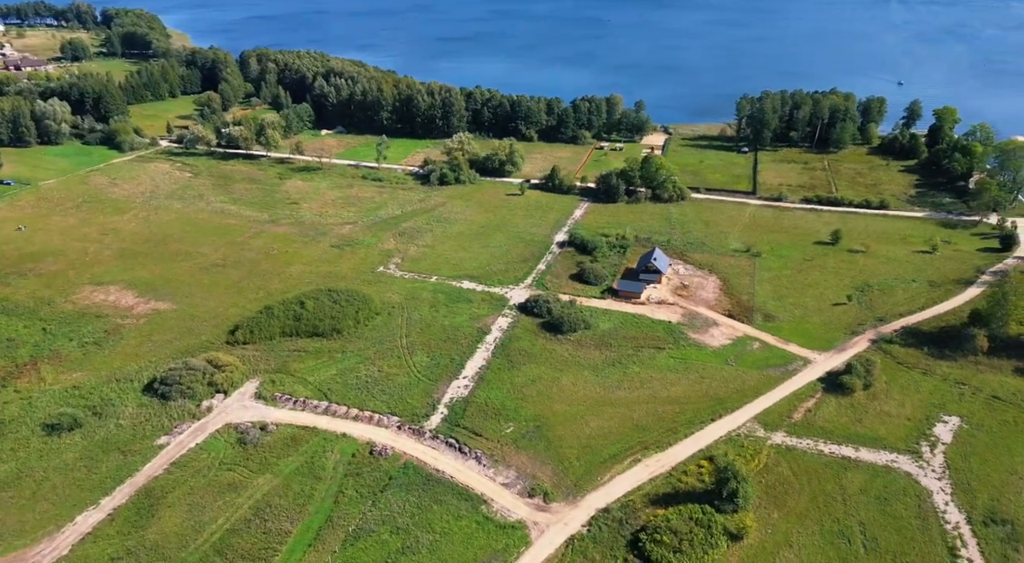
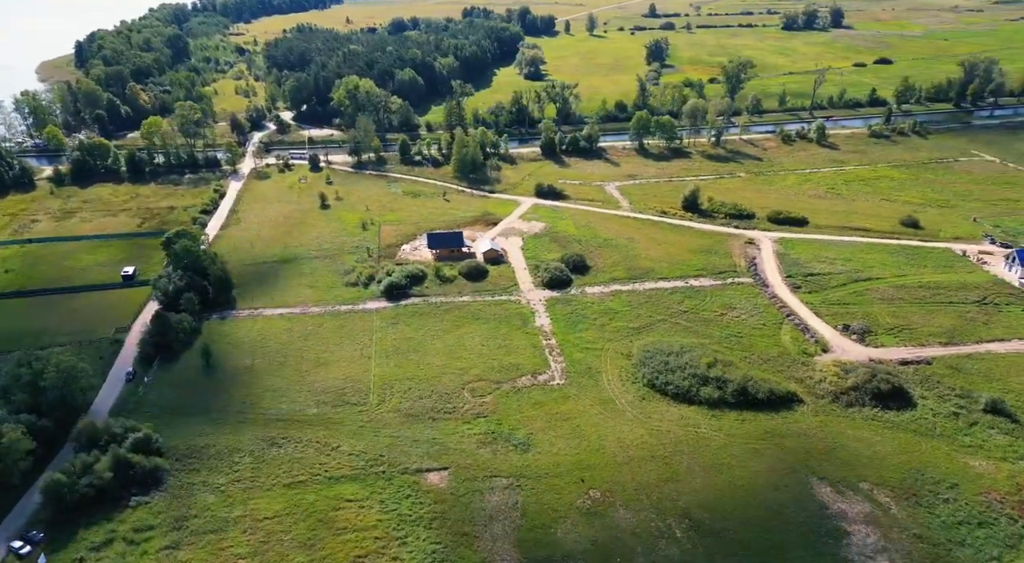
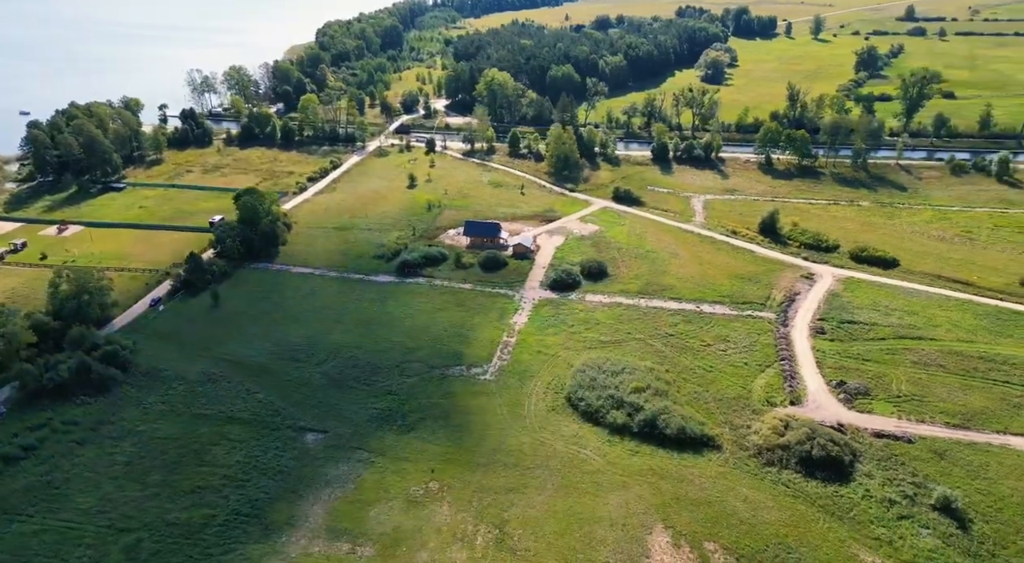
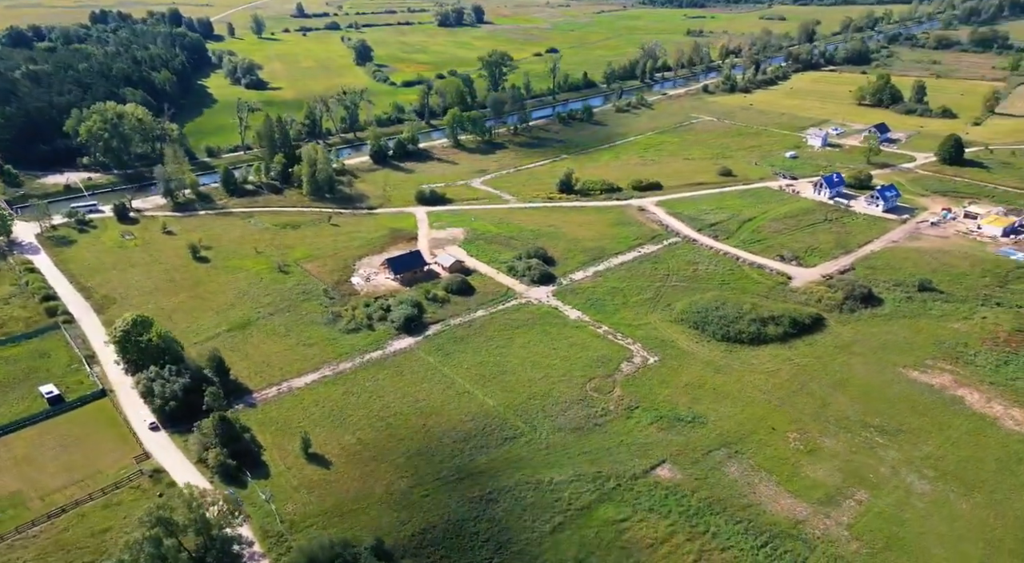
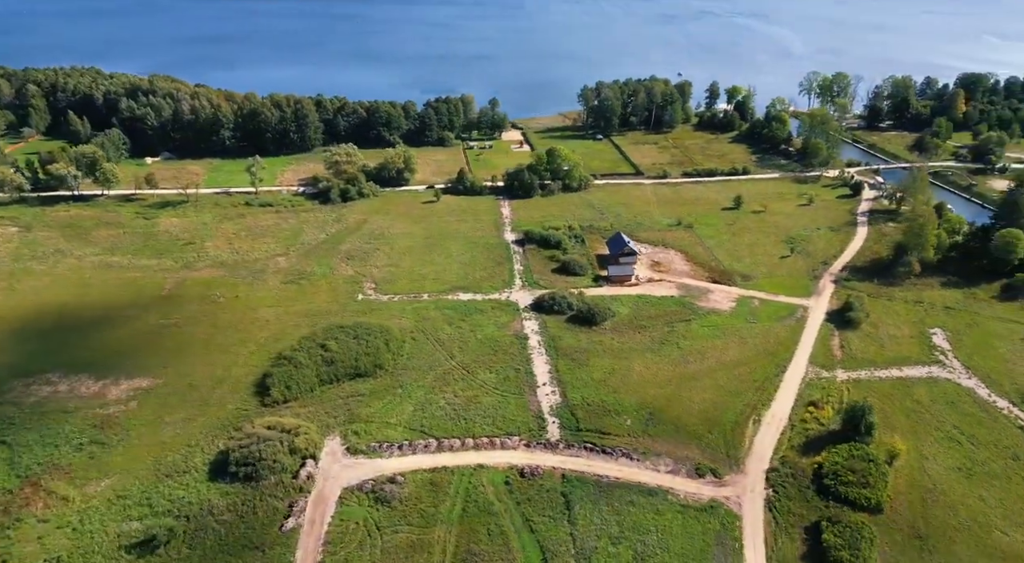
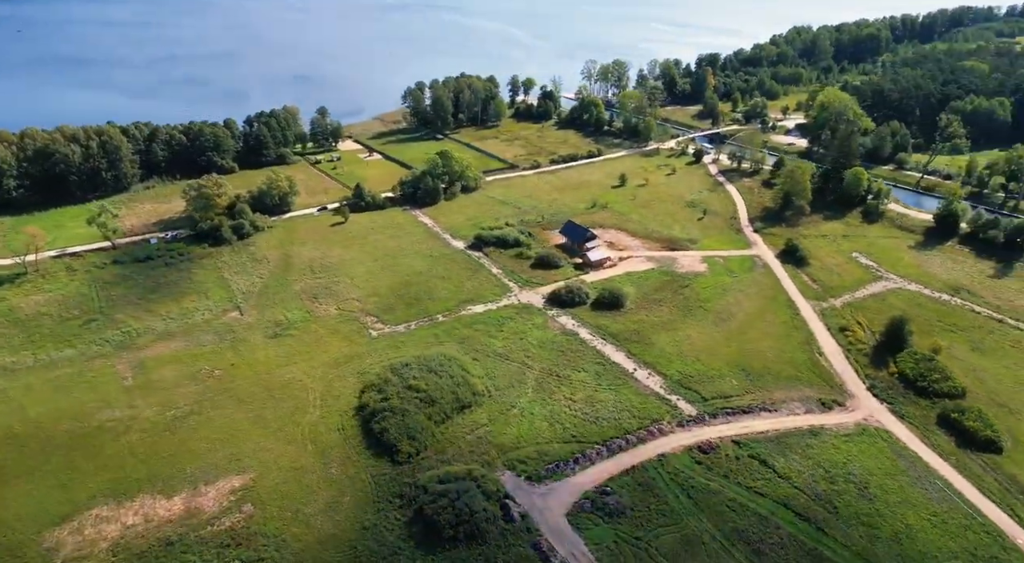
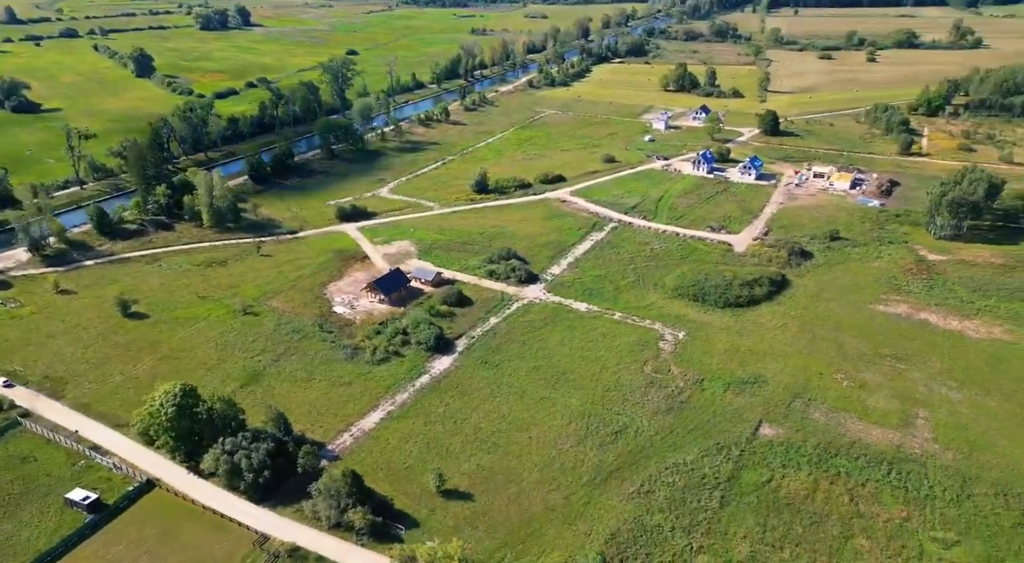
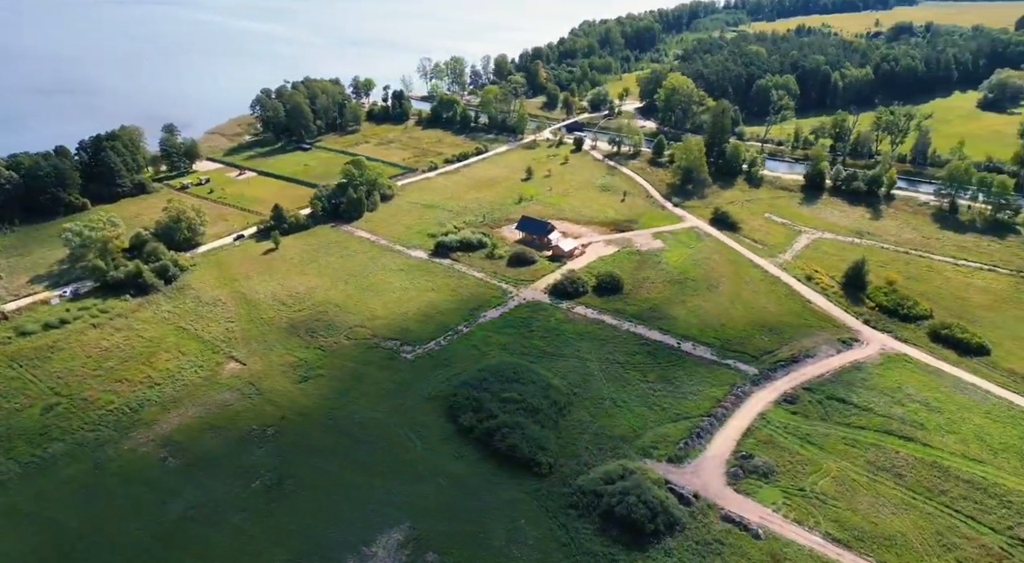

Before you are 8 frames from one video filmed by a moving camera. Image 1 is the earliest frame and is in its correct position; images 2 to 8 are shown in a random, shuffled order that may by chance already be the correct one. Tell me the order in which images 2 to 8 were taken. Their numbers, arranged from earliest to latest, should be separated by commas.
5, 6, 8, 3, 2, 4, 7
